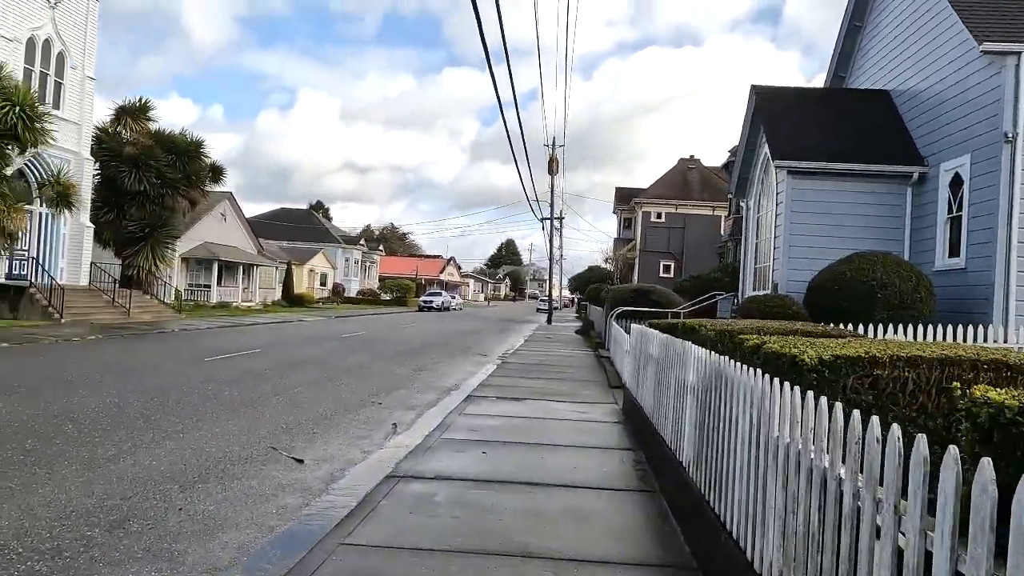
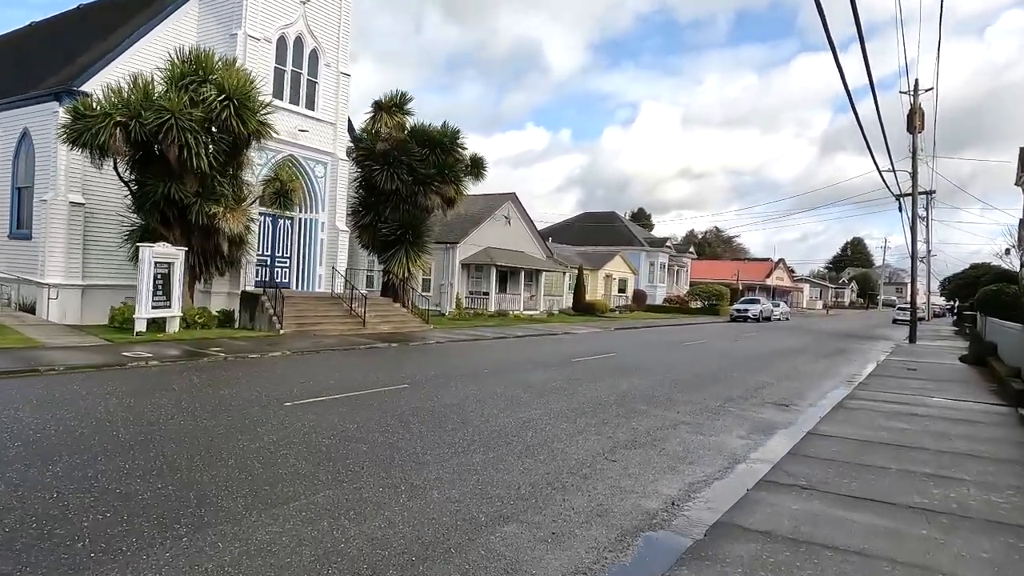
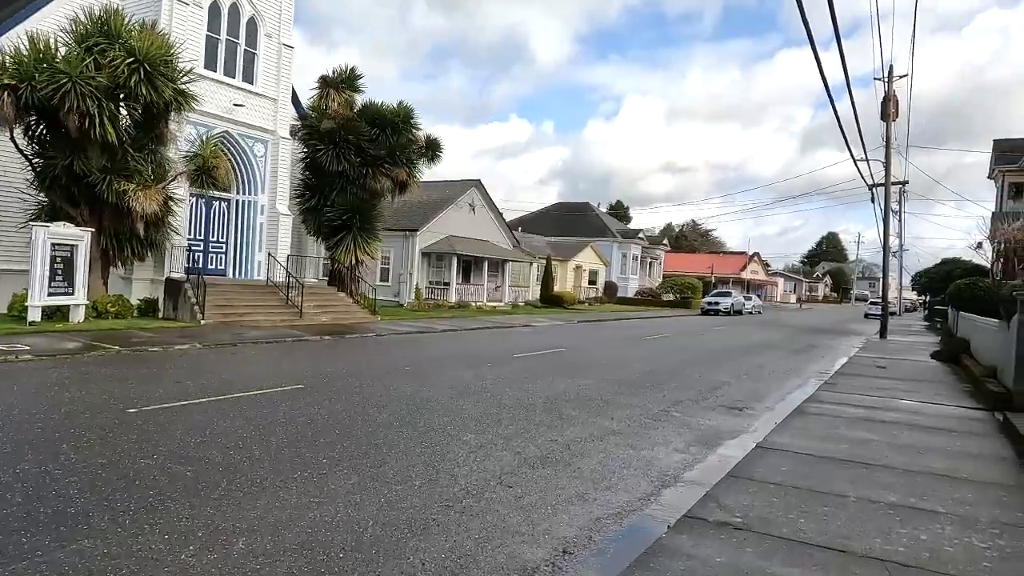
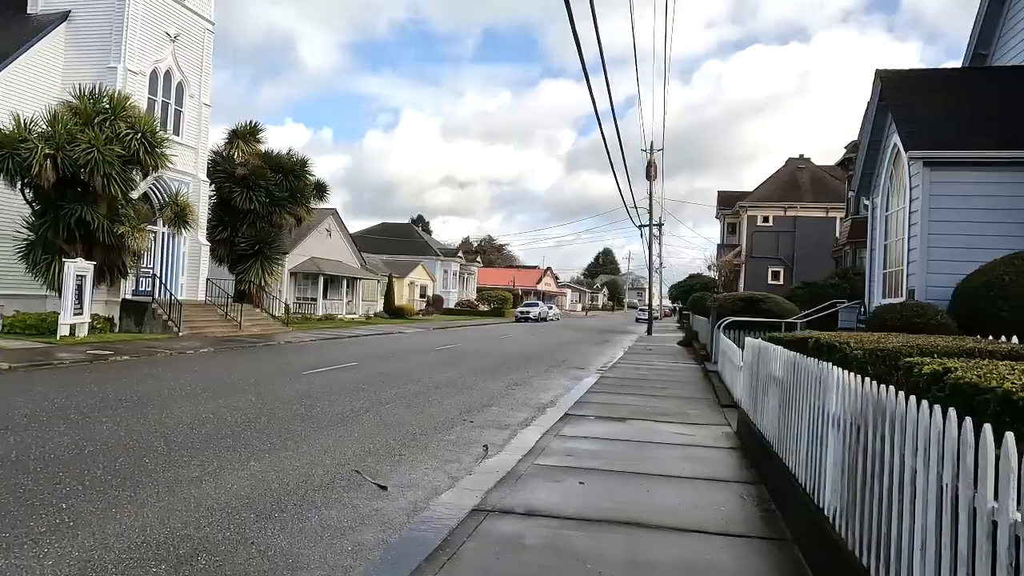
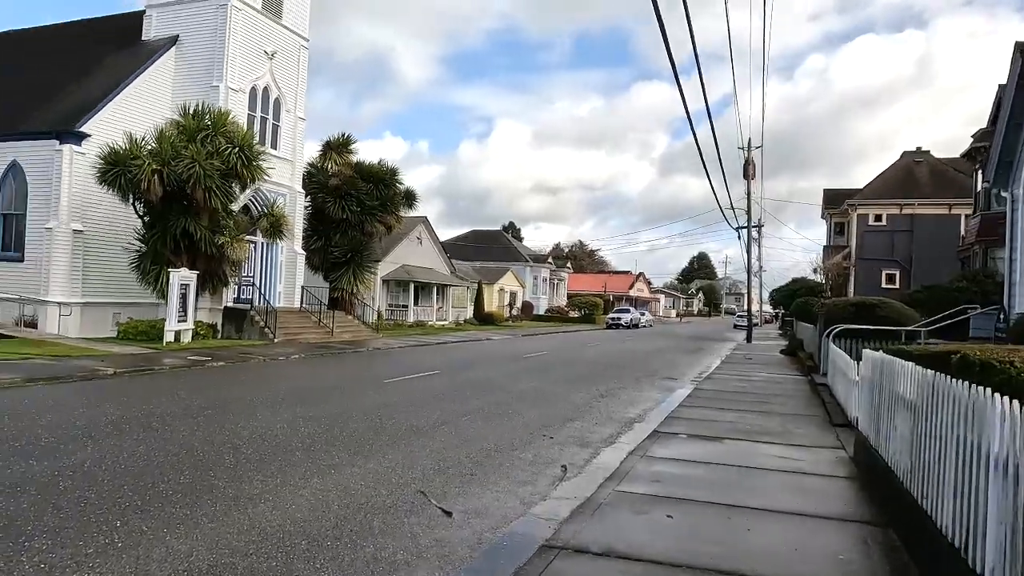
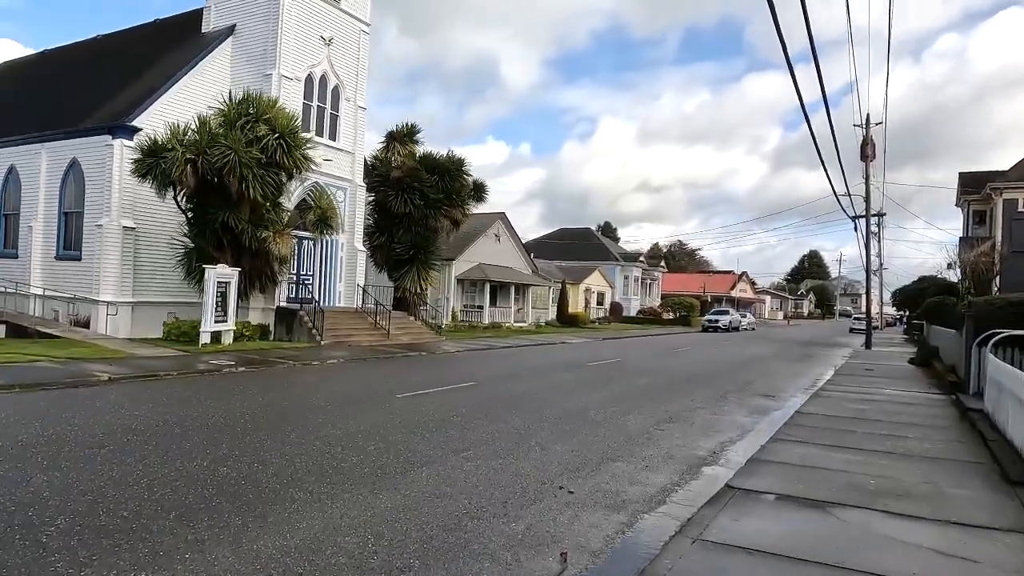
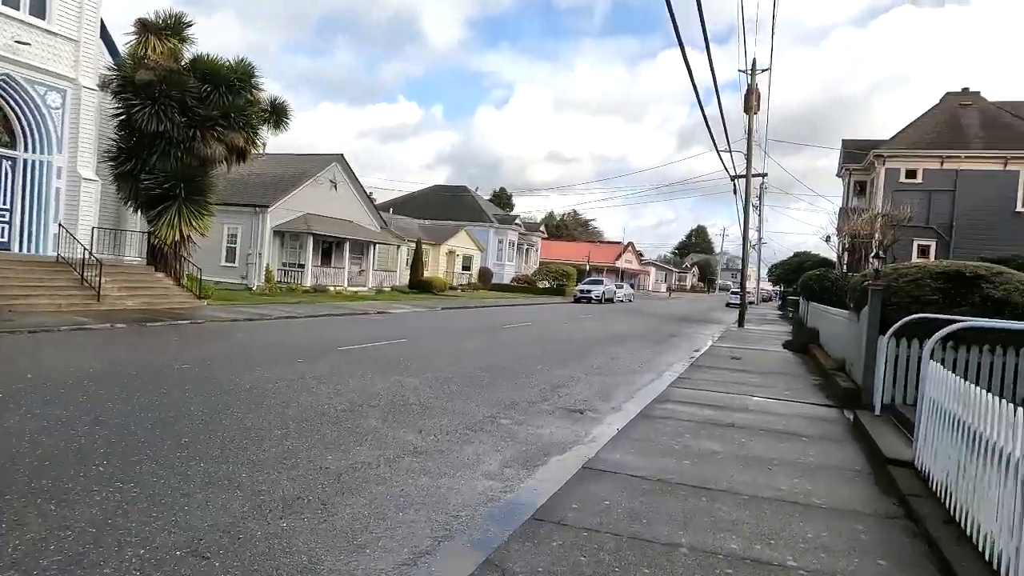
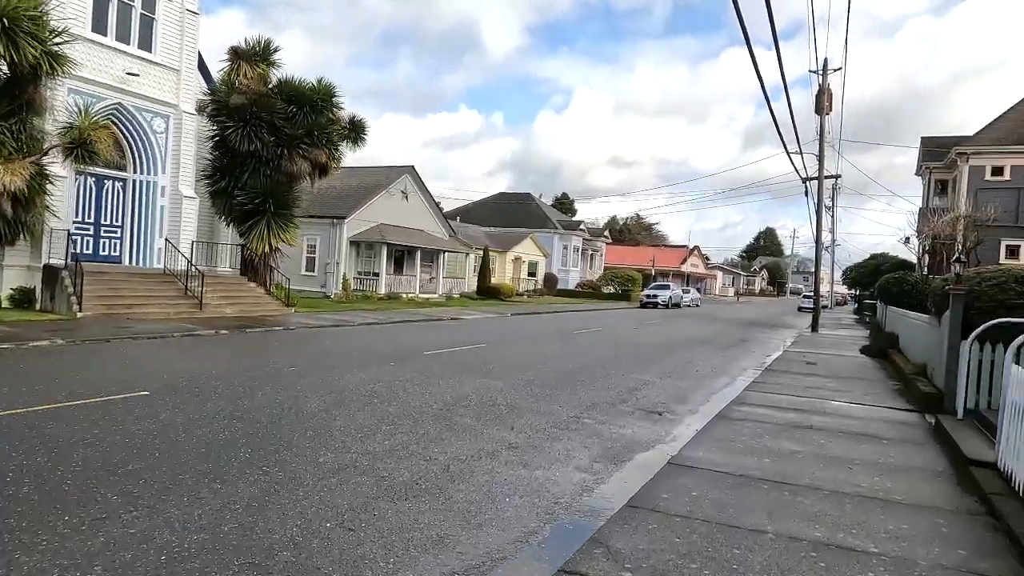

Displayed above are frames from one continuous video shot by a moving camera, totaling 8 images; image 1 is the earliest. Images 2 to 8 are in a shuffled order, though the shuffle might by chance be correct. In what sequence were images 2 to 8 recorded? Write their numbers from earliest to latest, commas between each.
4, 5, 6, 2, 3, 8, 7
